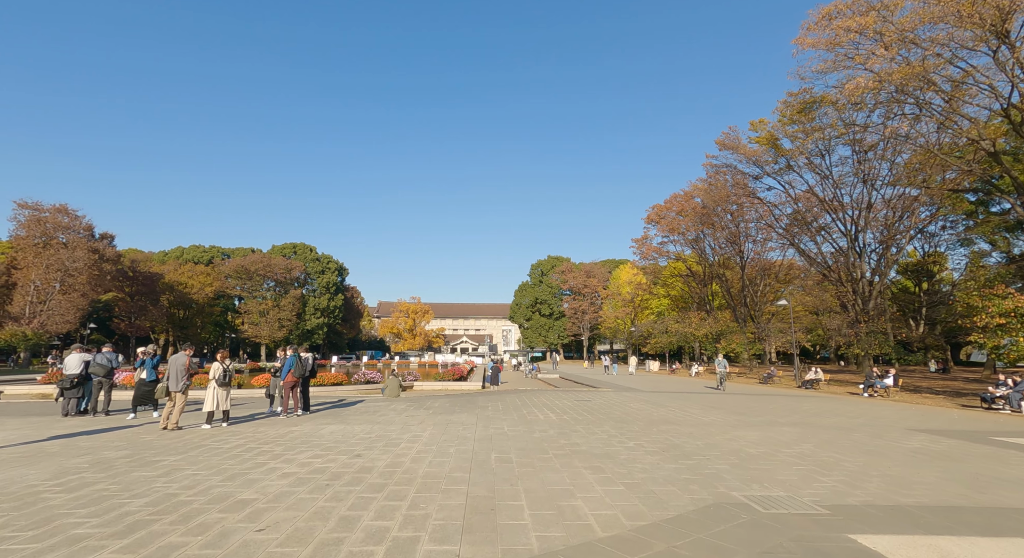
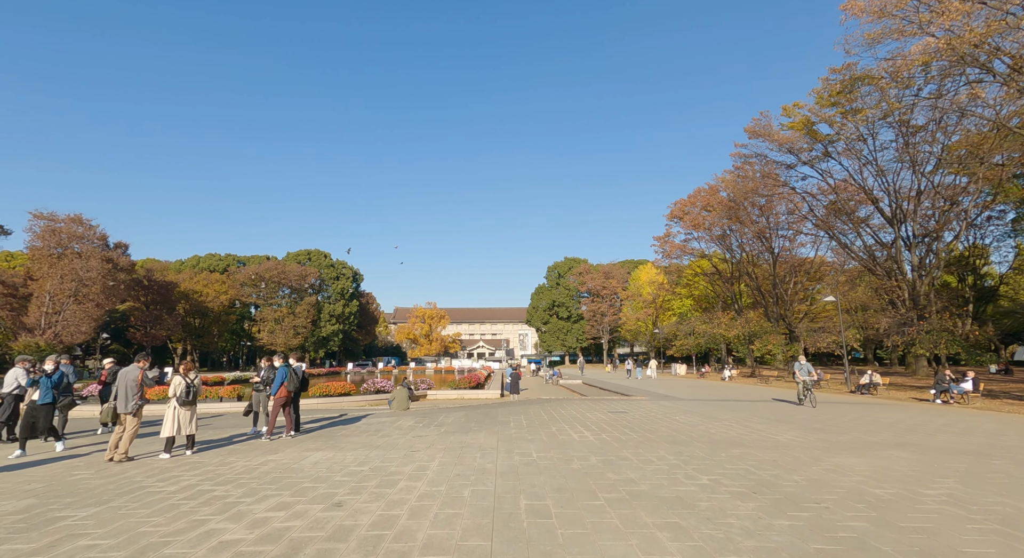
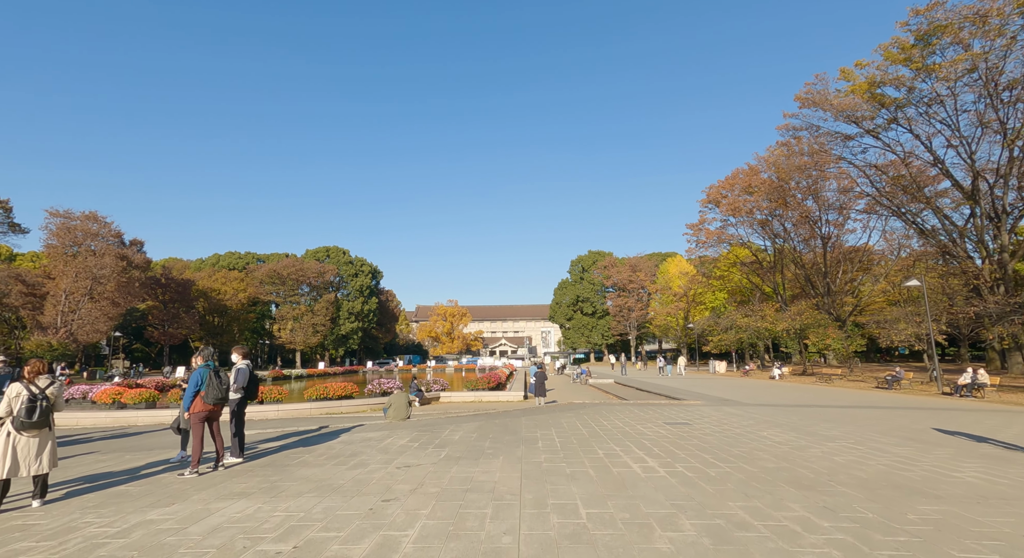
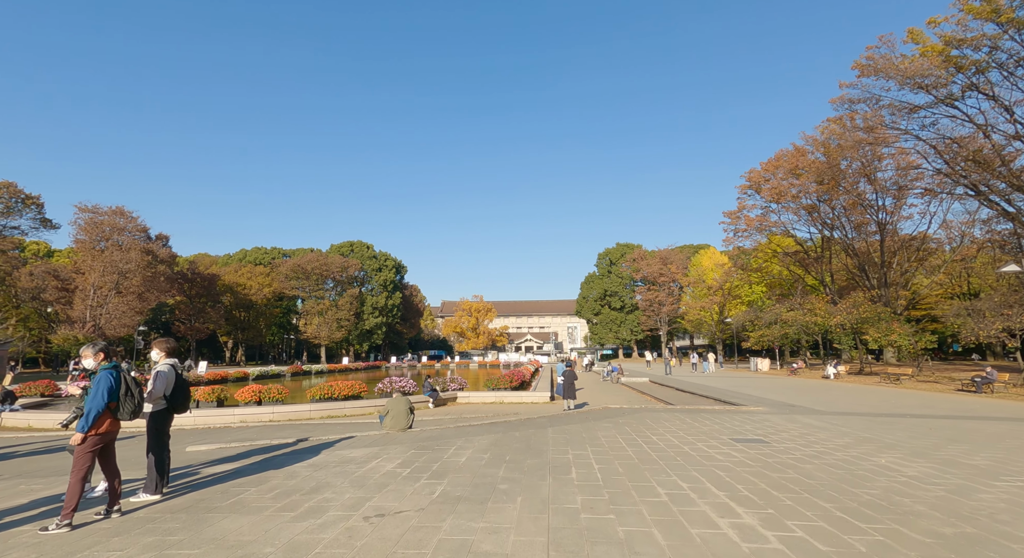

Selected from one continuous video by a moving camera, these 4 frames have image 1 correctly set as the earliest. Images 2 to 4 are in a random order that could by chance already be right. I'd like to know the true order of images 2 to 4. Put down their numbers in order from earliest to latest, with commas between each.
2, 3, 4
